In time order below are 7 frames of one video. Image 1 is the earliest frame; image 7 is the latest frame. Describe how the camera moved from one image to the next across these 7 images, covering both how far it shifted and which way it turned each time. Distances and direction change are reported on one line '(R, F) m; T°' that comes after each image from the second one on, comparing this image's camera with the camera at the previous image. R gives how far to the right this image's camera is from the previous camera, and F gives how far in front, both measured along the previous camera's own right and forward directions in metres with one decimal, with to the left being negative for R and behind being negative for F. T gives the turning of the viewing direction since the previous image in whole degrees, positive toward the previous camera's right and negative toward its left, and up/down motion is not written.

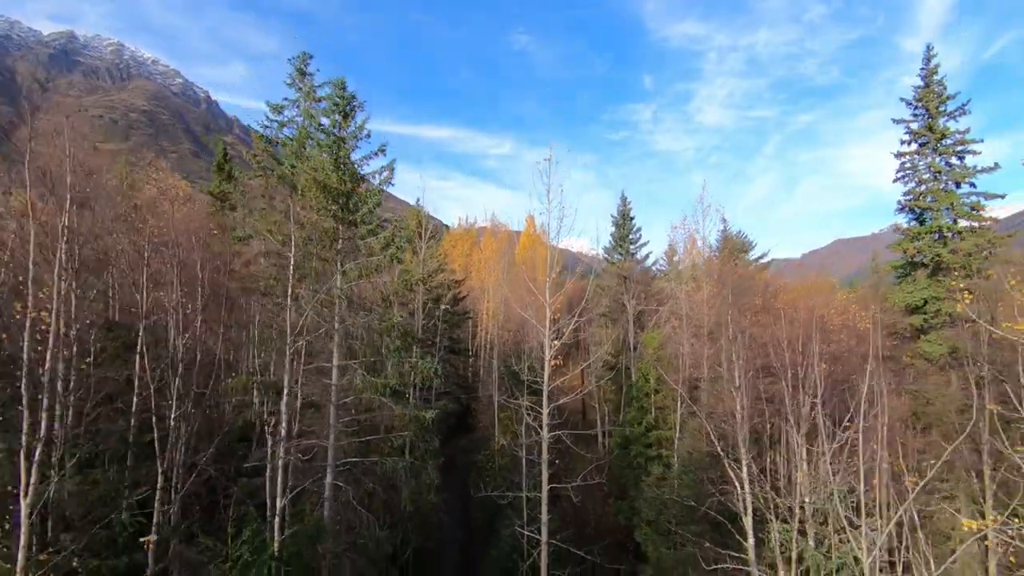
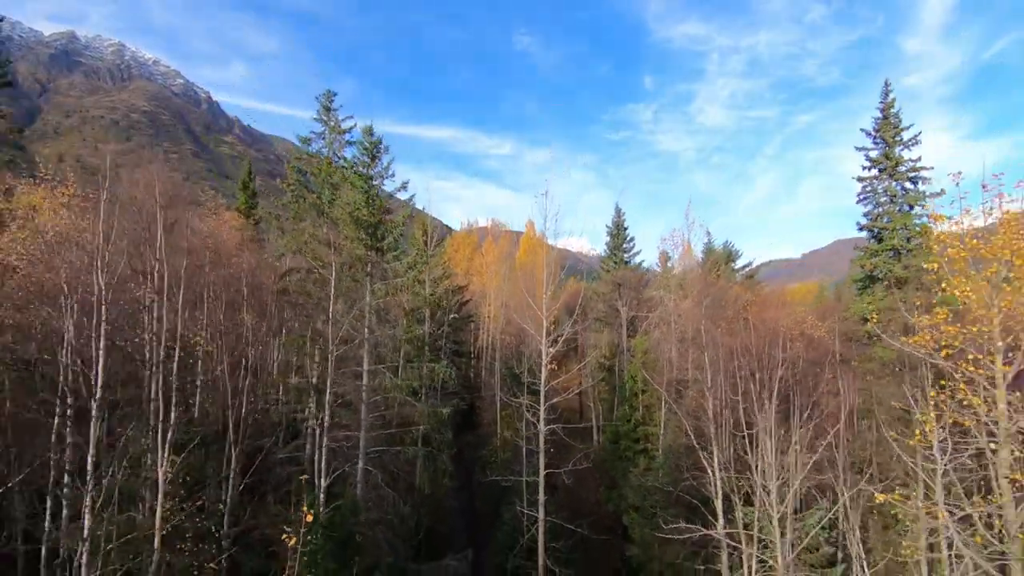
(0.0, -2.1) m; 0°
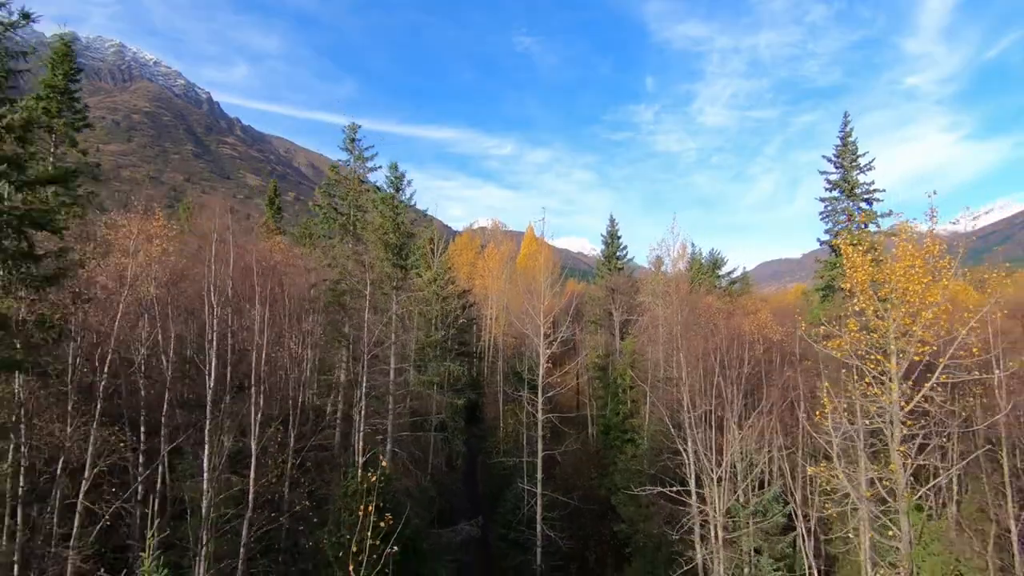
(0.0, -2.6) m; 0°
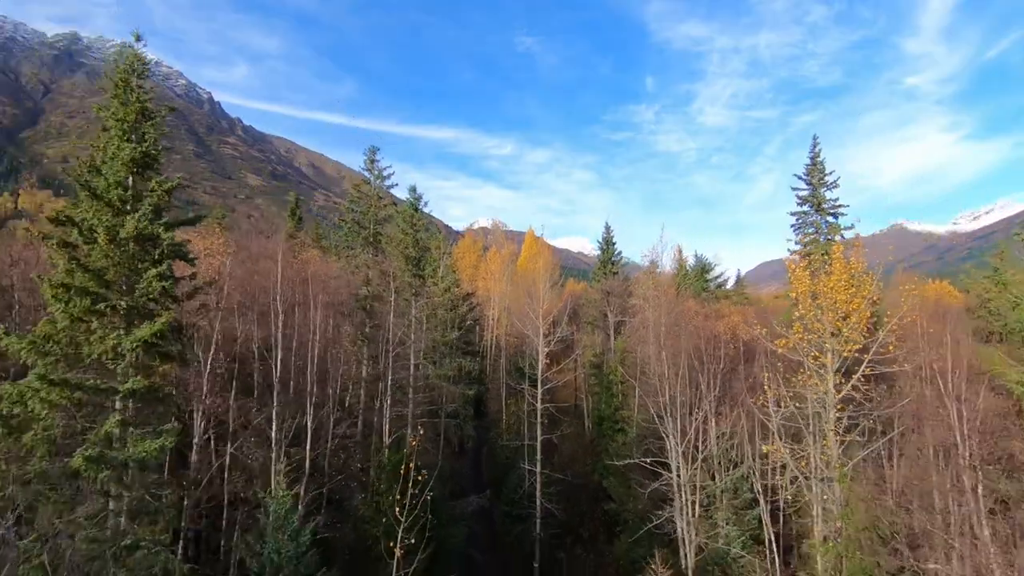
(-0.1, -2.6) m; 0°
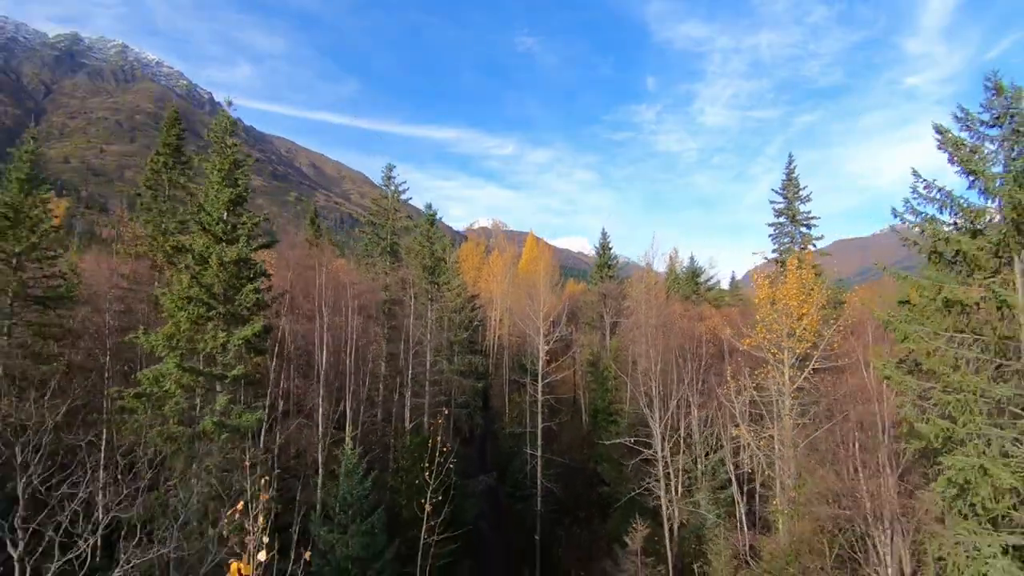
(-0.1, -2.6) m; 0°
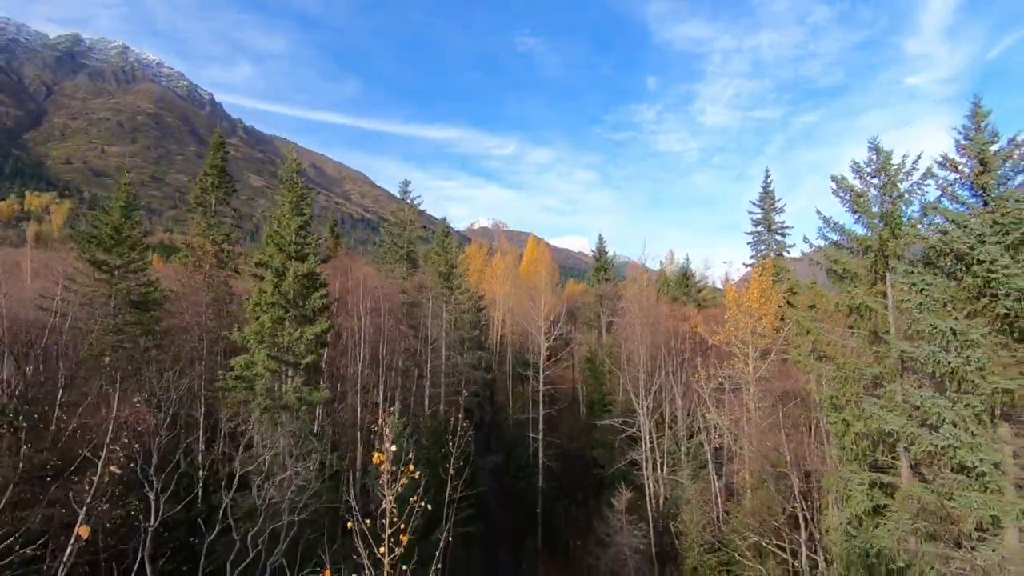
(-0.1, -3.0) m; 0°
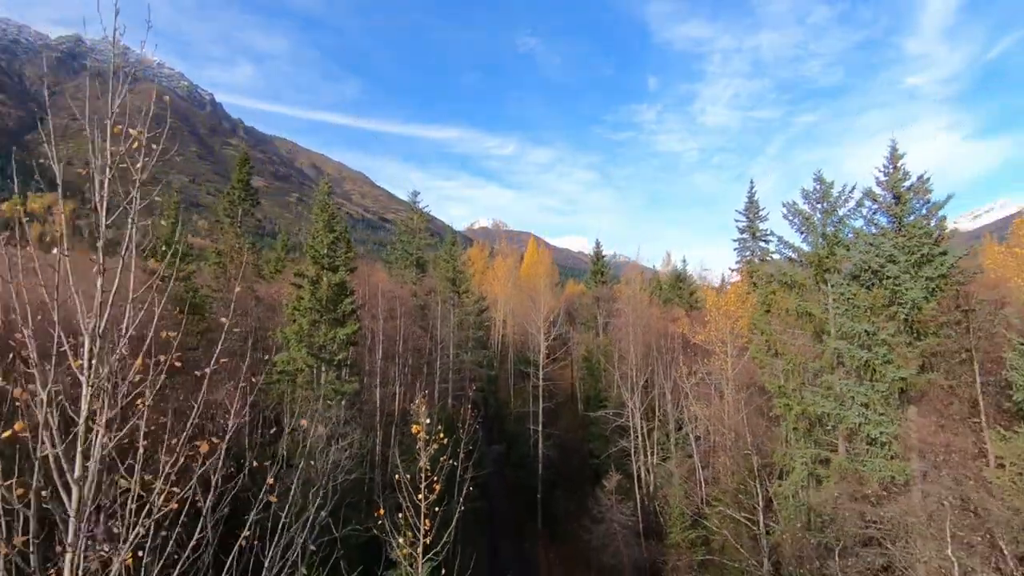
(0.0, -2.2) m; 0°
